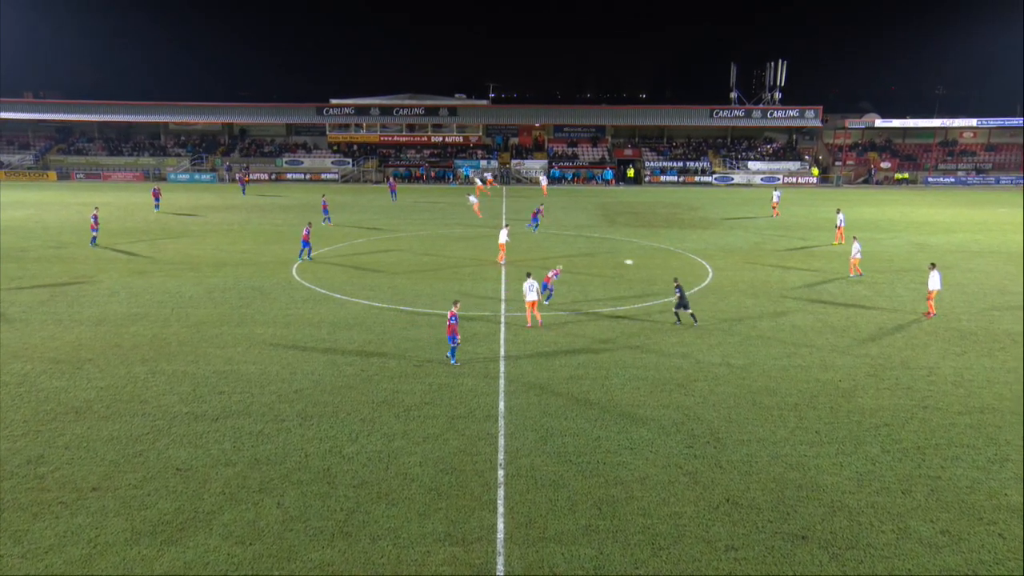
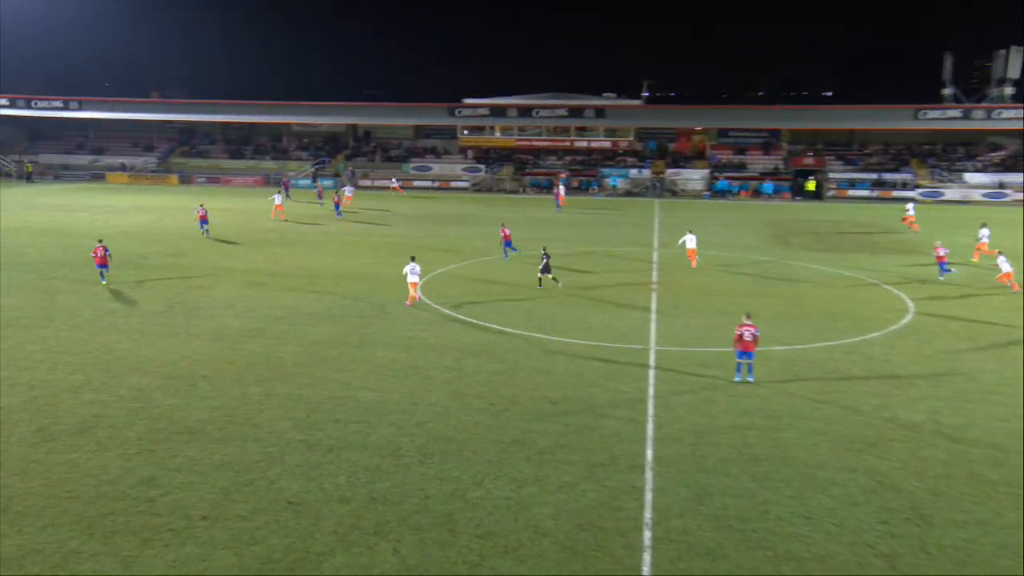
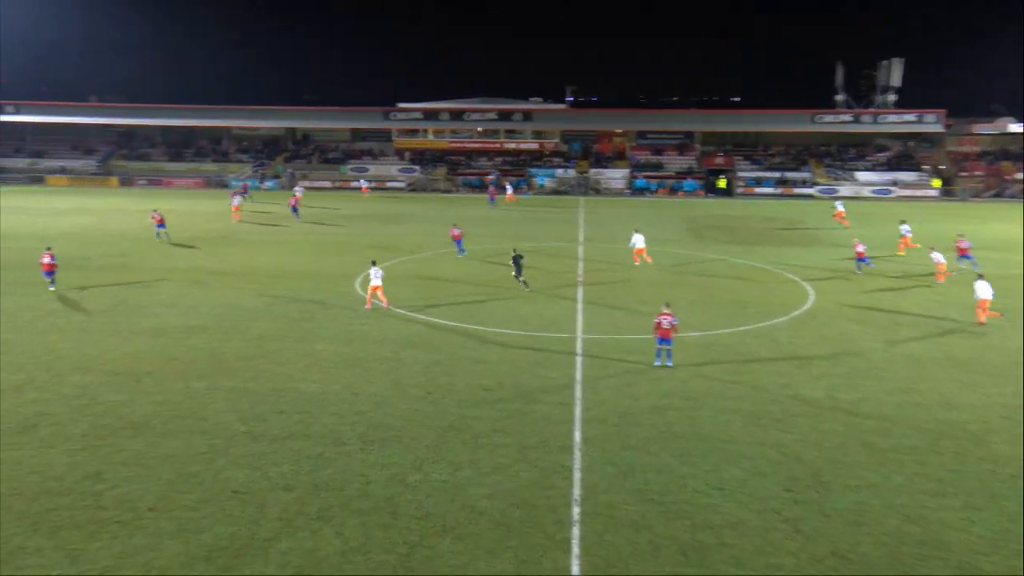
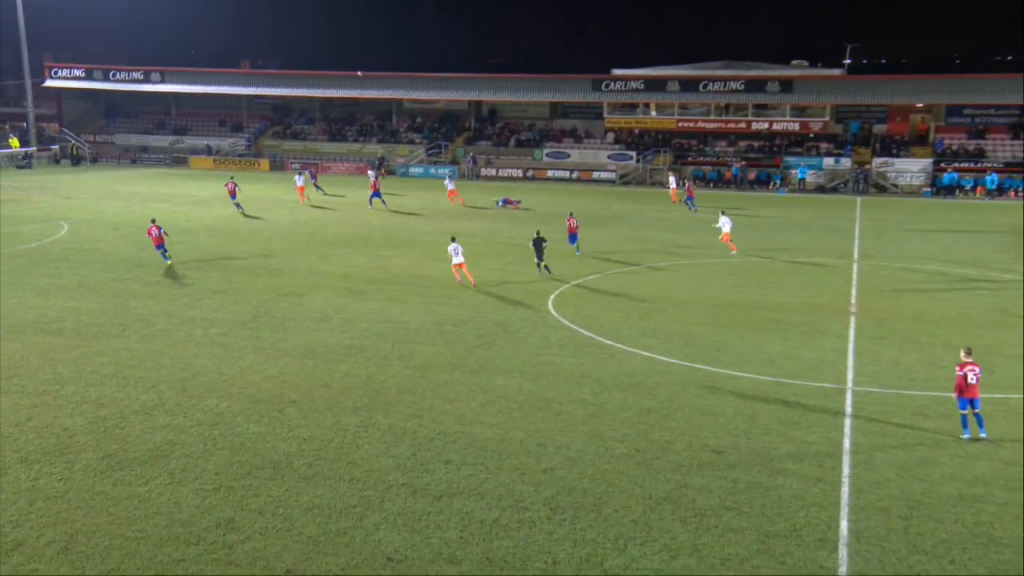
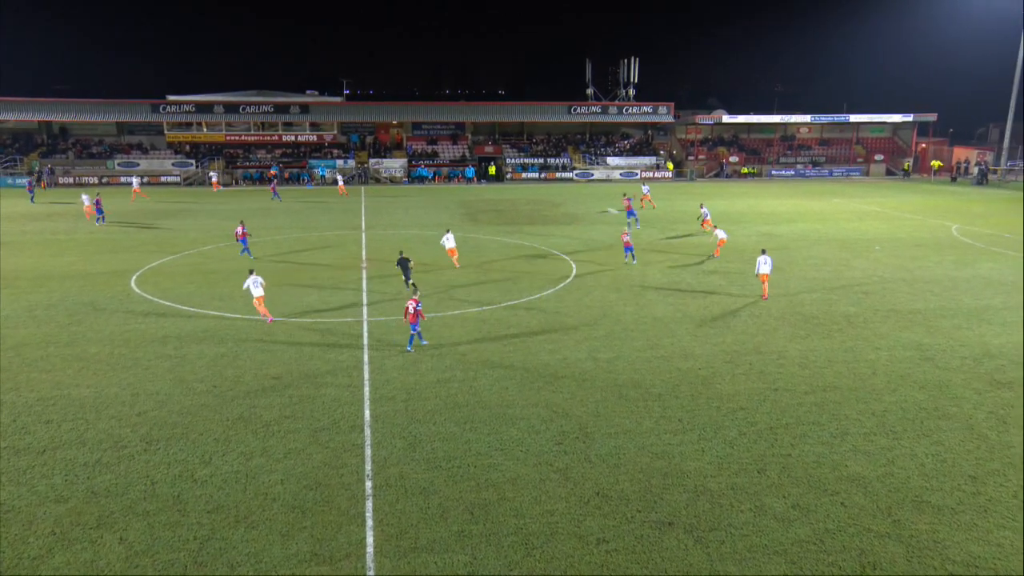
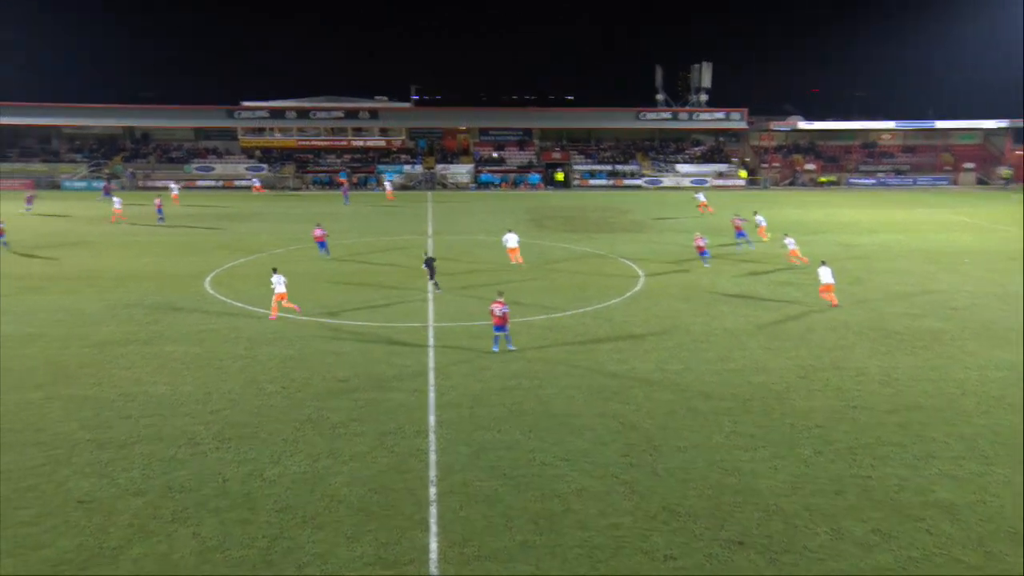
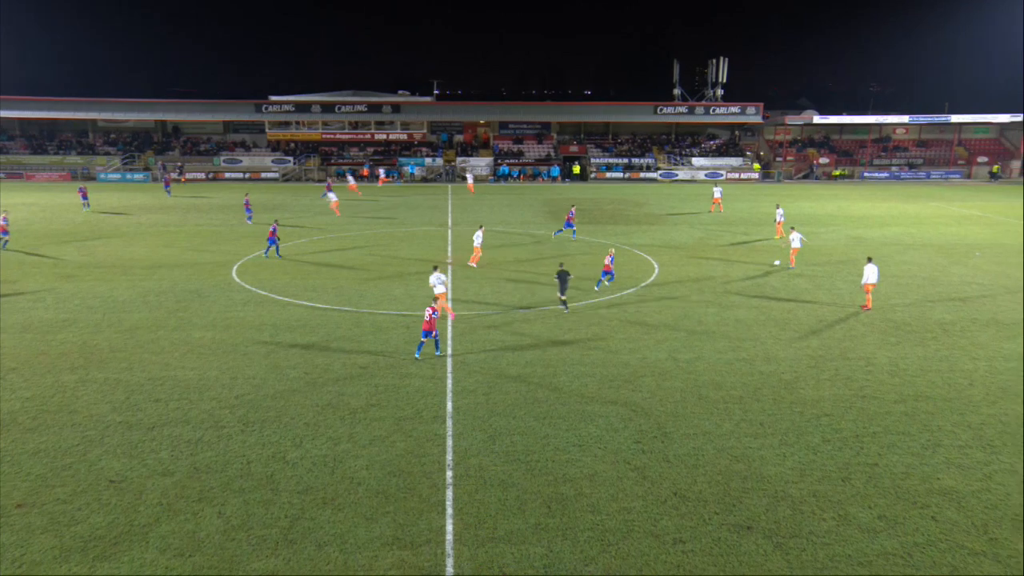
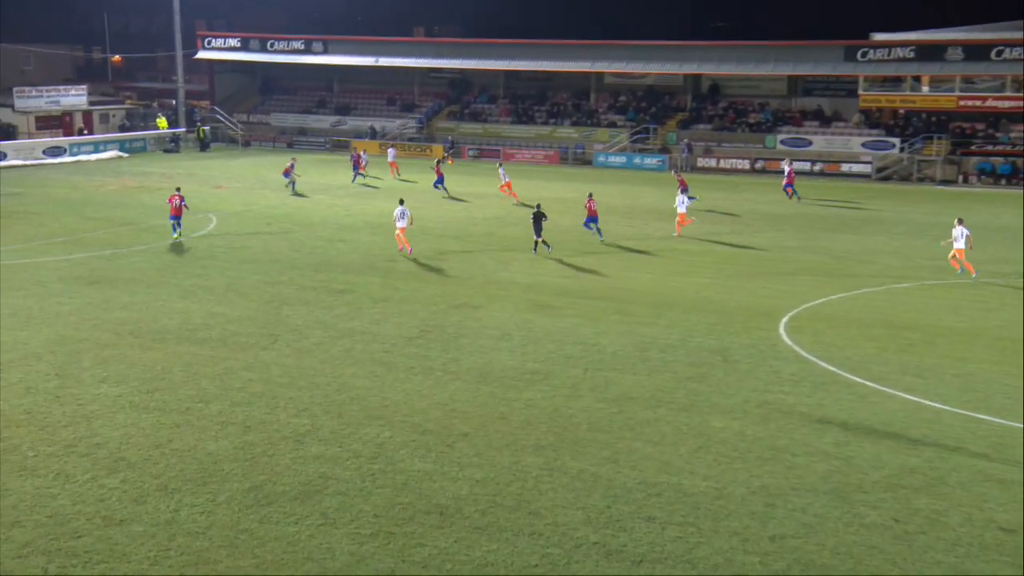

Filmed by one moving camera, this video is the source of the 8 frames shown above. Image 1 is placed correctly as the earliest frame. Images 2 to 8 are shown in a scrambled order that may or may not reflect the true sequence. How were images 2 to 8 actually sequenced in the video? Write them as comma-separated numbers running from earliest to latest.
7, 5, 6, 3, 2, 4, 8
